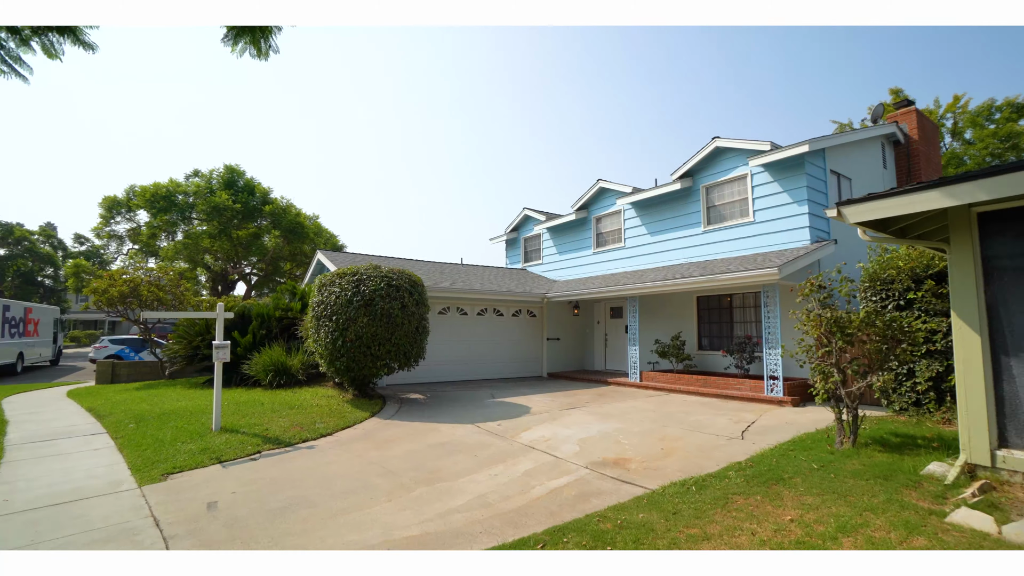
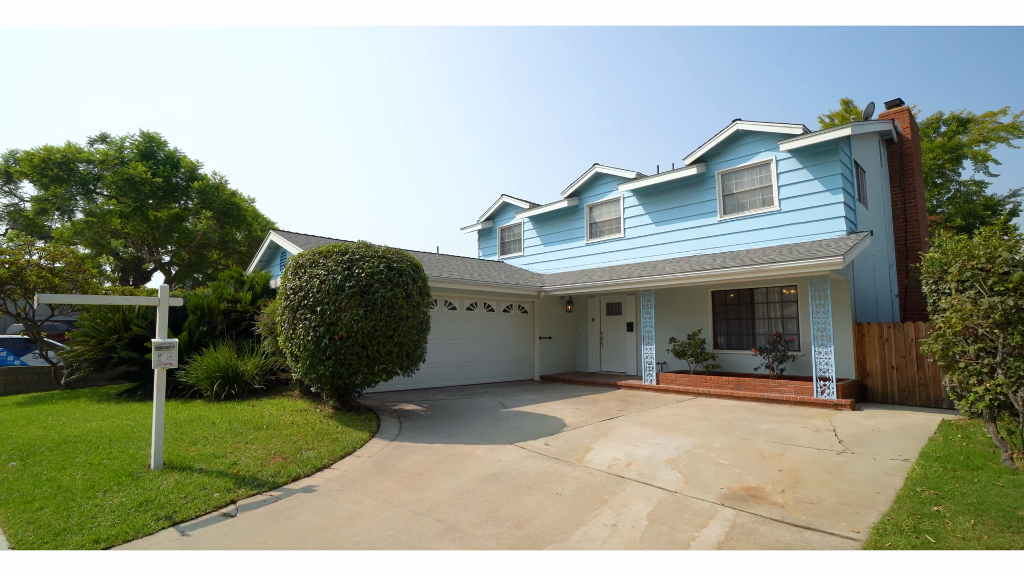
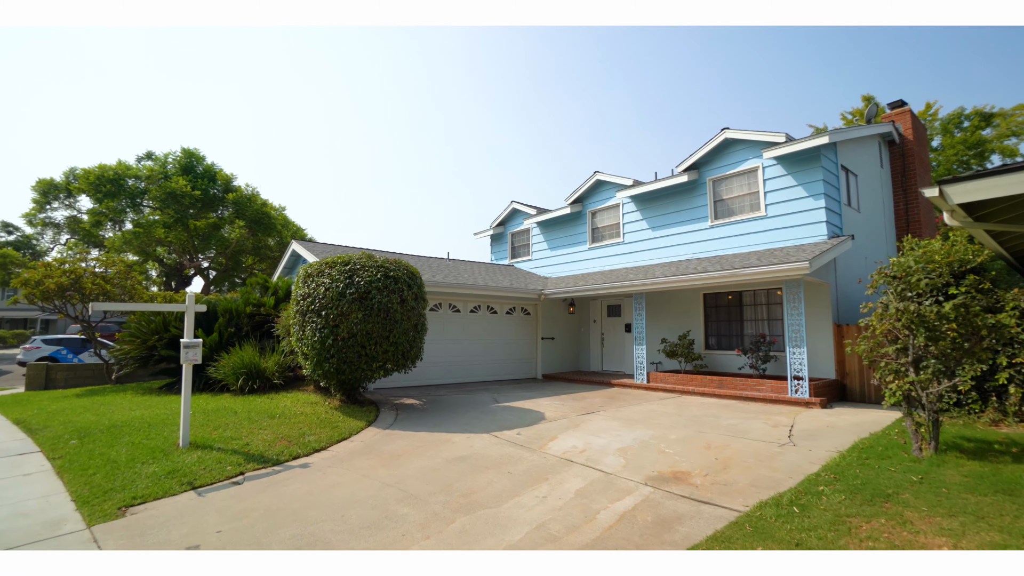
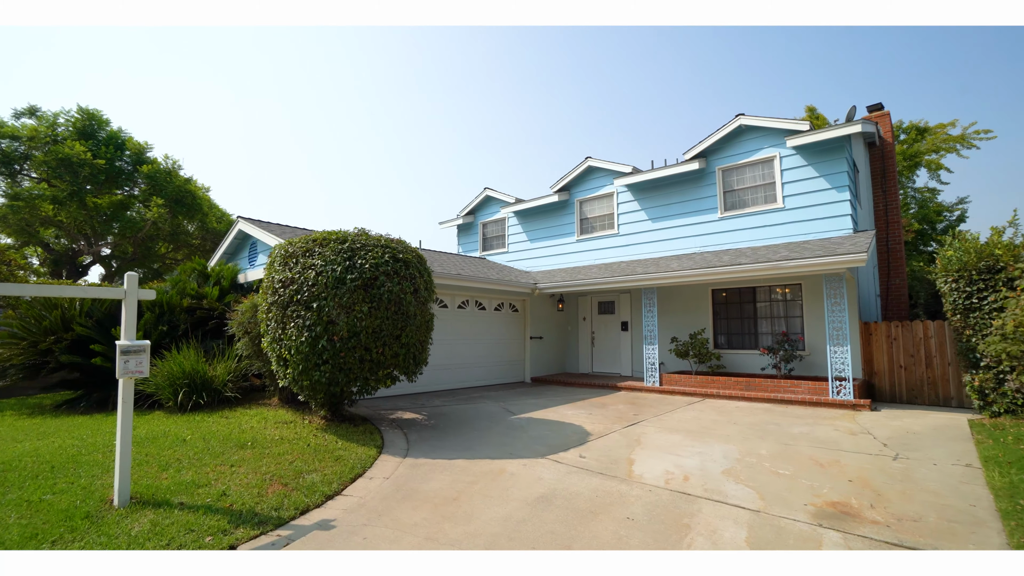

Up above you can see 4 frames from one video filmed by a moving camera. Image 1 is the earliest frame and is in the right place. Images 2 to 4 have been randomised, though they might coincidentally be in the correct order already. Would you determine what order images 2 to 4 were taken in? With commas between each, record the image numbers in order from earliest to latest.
3, 2, 4
